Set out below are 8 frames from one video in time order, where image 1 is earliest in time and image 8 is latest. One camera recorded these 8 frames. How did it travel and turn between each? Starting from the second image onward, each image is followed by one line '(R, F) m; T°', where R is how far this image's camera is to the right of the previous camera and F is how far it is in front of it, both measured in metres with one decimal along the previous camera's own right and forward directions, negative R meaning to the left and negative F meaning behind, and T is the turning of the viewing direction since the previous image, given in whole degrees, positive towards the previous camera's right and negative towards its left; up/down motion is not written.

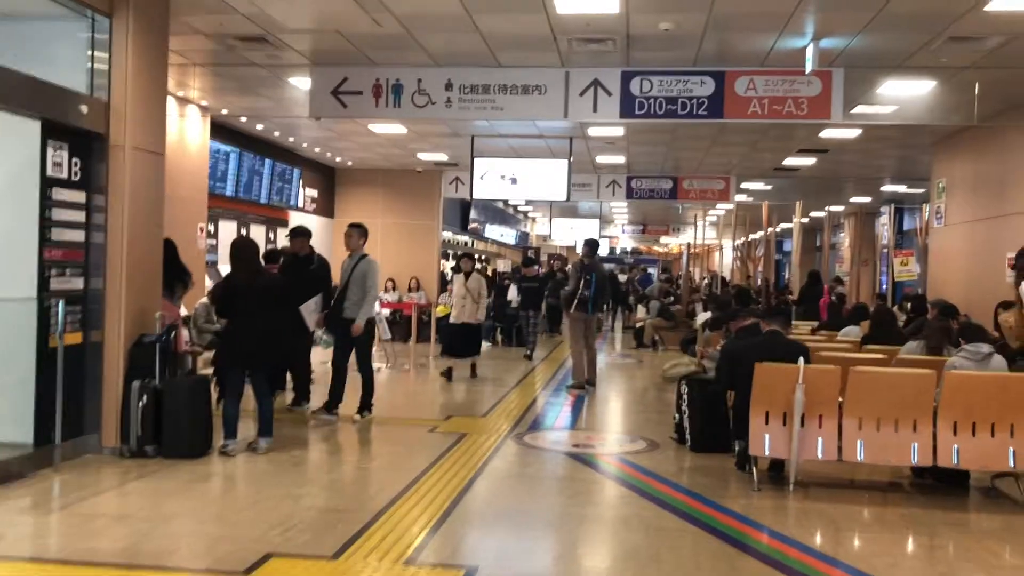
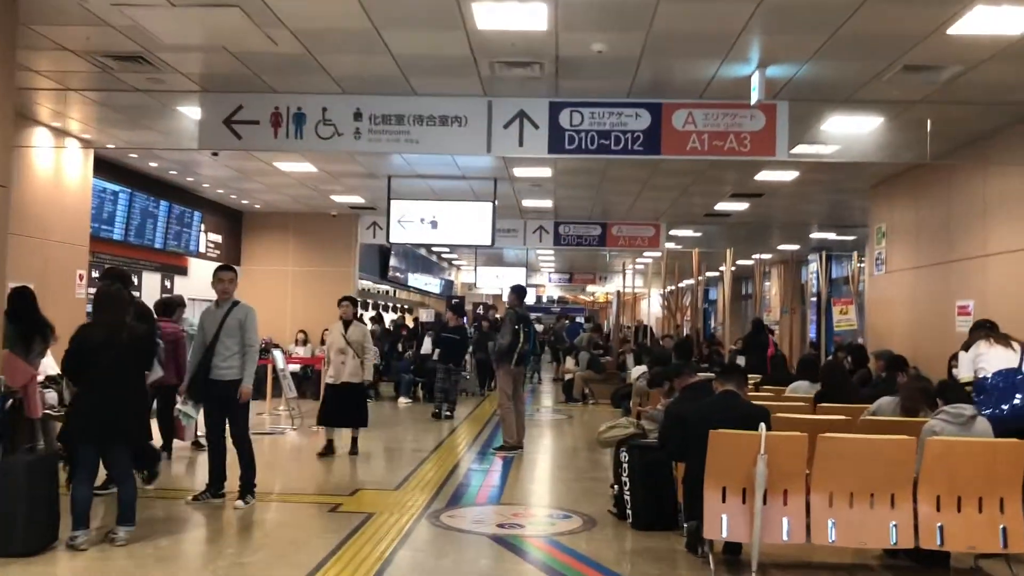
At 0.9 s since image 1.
(+0.1, +0.8) m; +5°
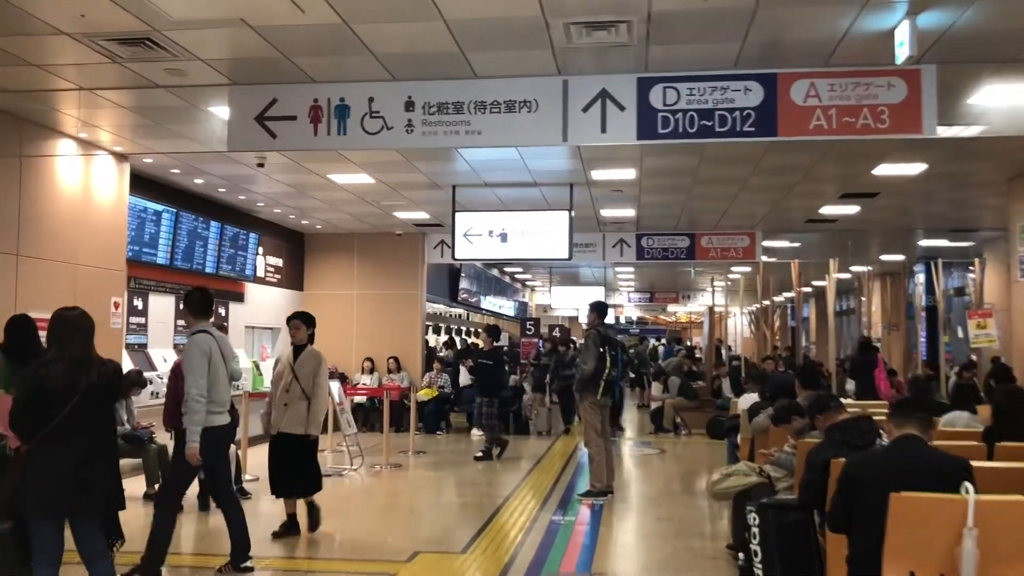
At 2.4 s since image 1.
(-0.1, +1.2) m; -5°
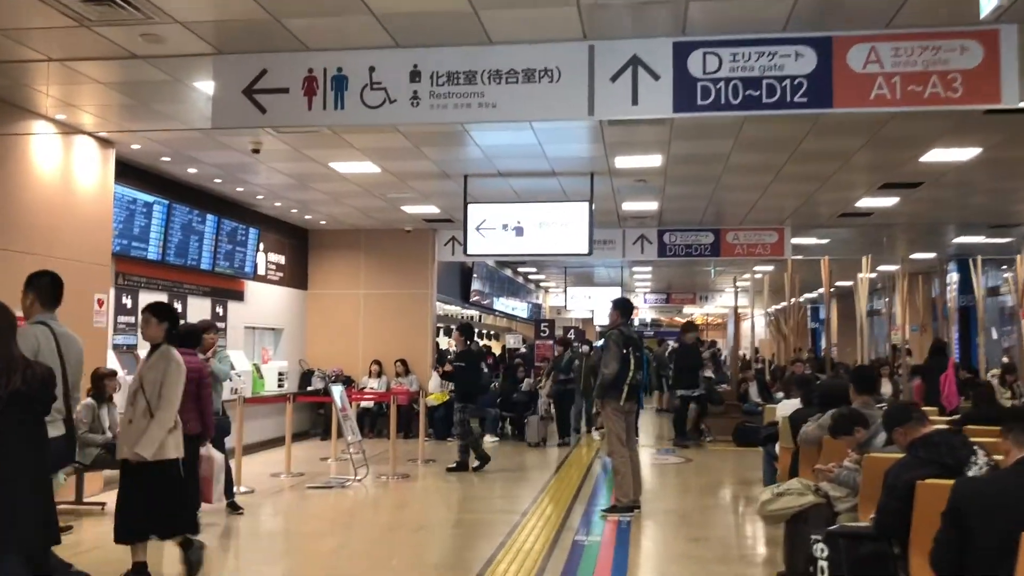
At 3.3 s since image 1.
(0.0, +0.7) m; -1°
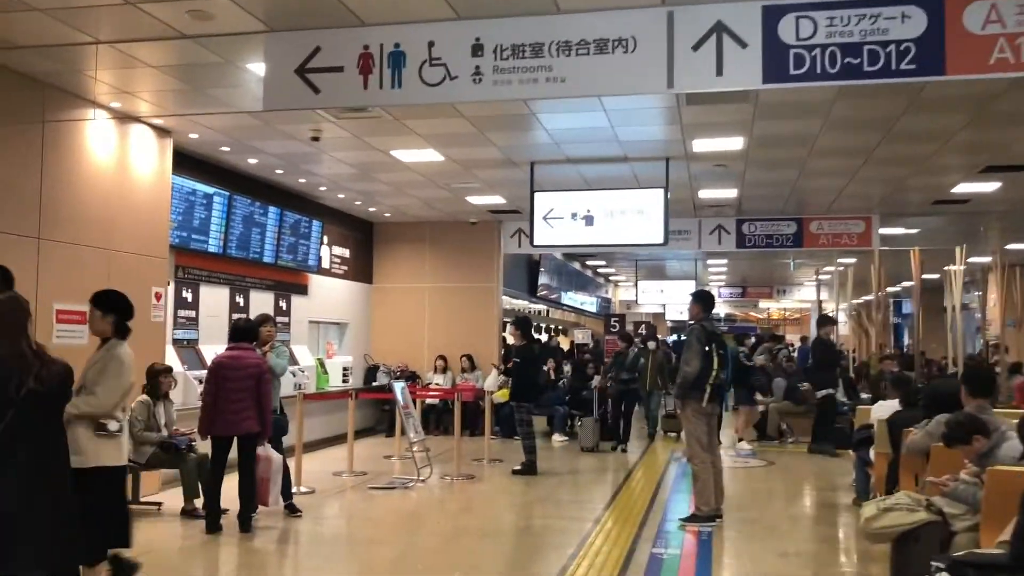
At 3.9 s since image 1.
(0.0, +0.4) m; -4°
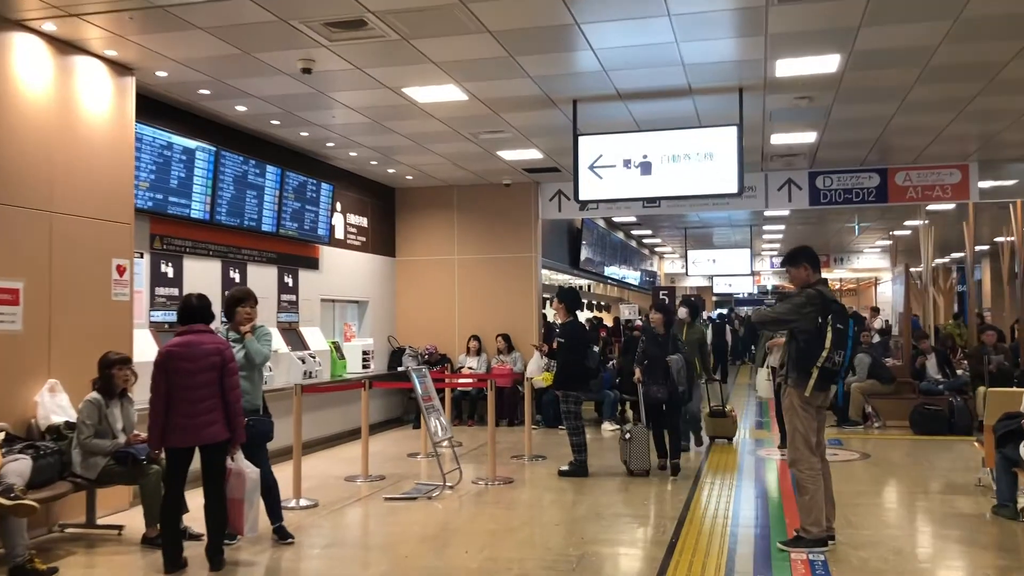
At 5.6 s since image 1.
(0.0, +1.4) m; -2°
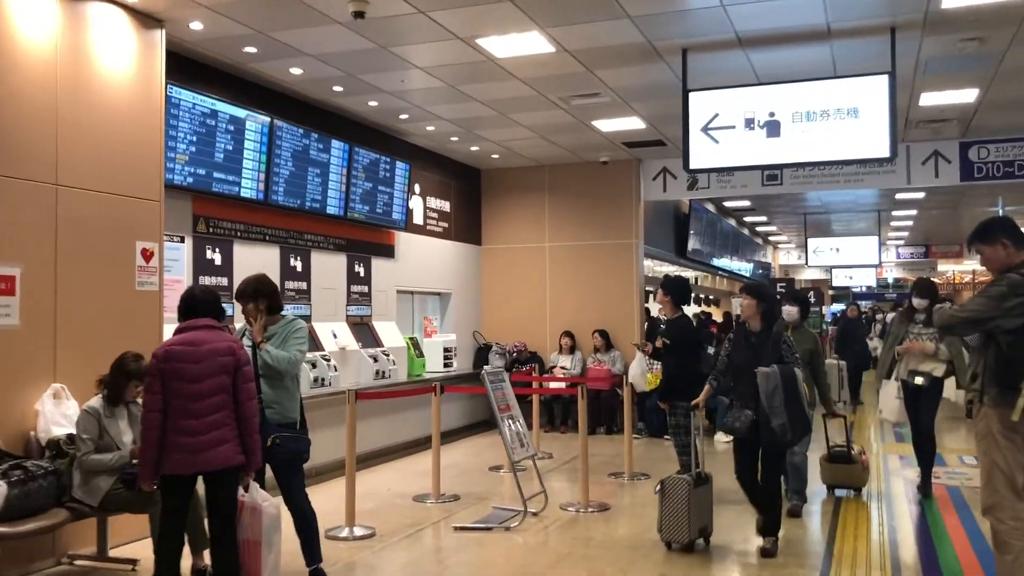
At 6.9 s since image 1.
(0.0, +1.1) m; -6°
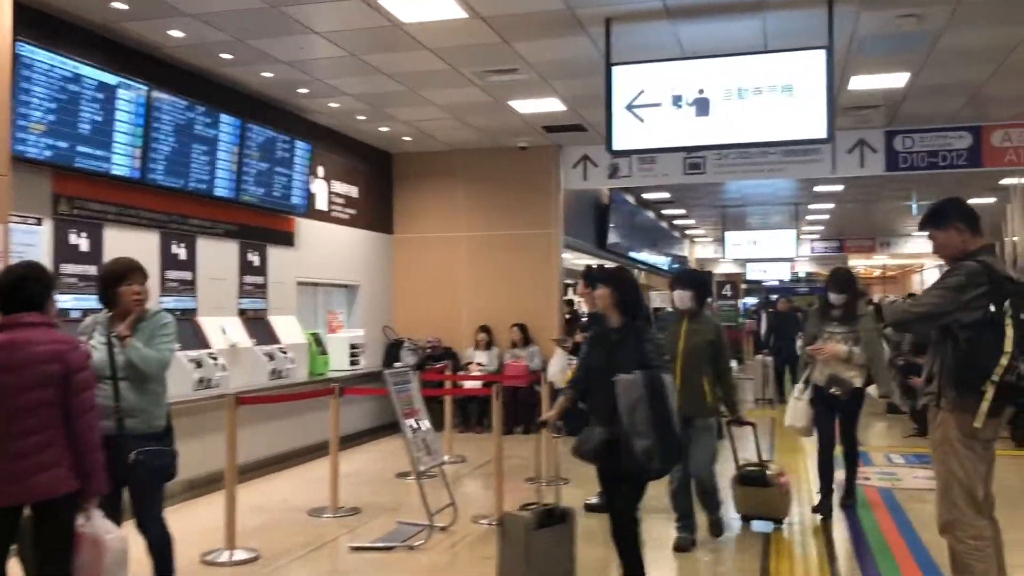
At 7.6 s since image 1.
(+0.1, +0.5) m; +5°
